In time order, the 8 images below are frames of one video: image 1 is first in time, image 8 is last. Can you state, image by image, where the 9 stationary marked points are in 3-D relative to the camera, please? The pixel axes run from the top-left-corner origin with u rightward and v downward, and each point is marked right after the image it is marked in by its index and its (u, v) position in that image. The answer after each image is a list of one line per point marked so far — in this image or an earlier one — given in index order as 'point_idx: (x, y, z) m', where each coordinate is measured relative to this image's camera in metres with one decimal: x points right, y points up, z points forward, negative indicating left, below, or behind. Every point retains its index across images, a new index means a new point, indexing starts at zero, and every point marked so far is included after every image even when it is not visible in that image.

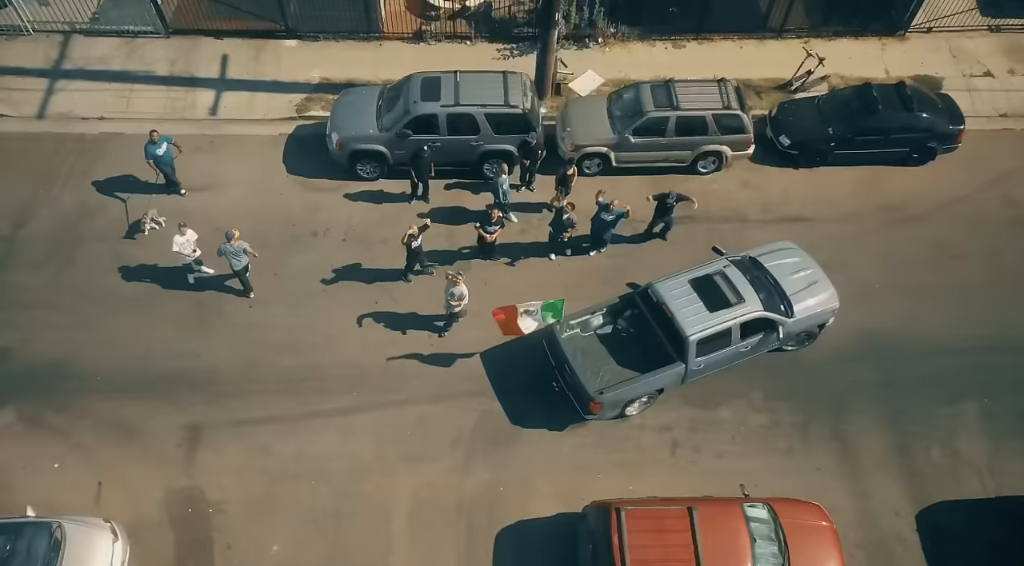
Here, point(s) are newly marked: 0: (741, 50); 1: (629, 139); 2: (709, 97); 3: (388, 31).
0: (+5.1, +5.3, +15.3) m
1: (+2.2, +2.7, +12.8) m
2: (+3.7, +3.5, +12.8) m
3: (-2.8, +5.6, +15.2) m
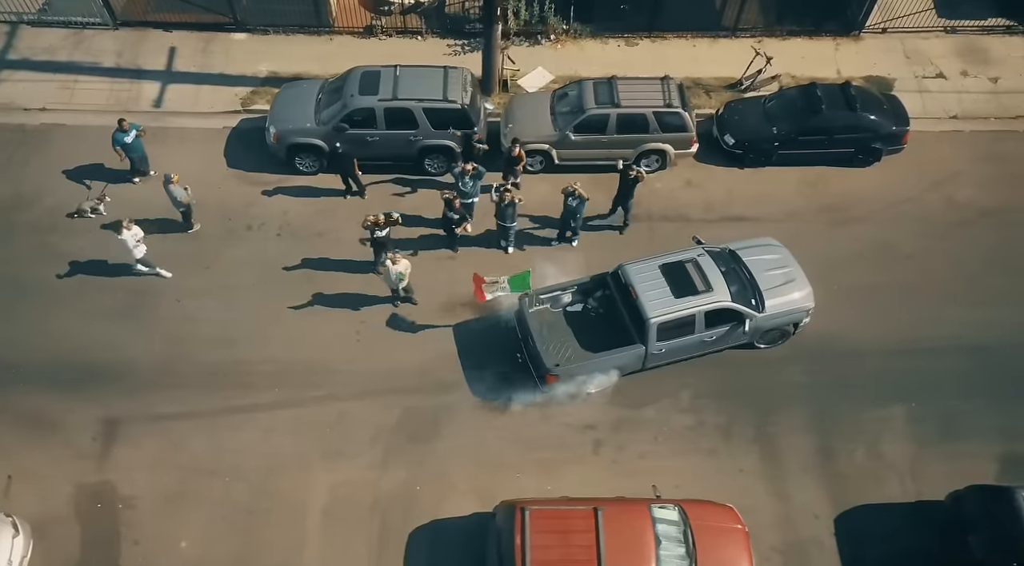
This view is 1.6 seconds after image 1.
0: (+4.1, +5.3, +15.2) m
1: (+1.1, +2.8, +12.7) m
2: (+2.6, +3.5, +12.7) m
3: (-3.9, +5.7, +15.1) m
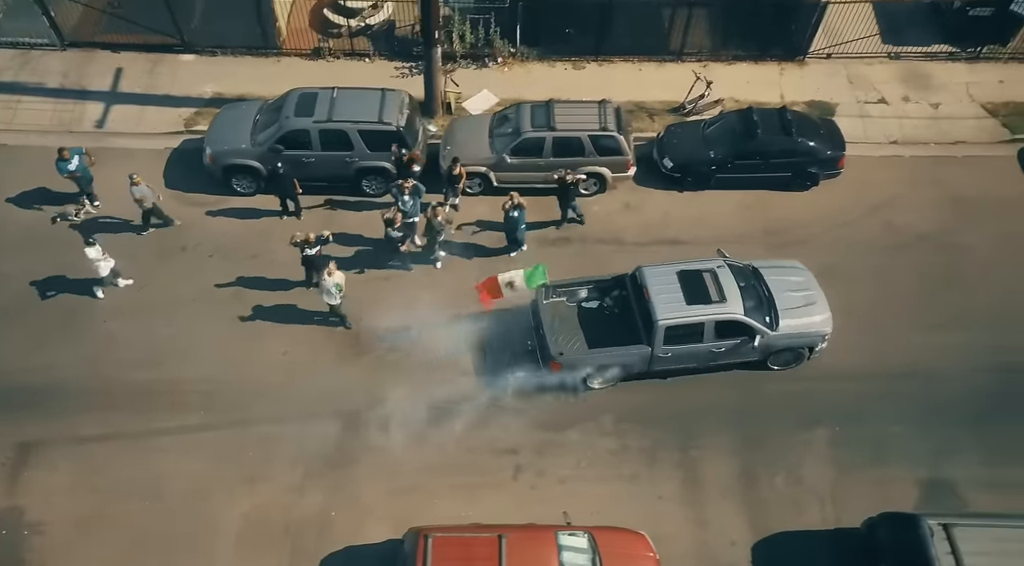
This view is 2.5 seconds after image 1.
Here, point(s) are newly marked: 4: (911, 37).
0: (+2.9, +4.8, +15.3) m
1: (-0.1, +2.3, +12.8) m
2: (+1.4, +3.1, +12.8) m
3: (-5.0, +5.3, +15.2) m
4: (+9.3, +5.8, +15.9) m
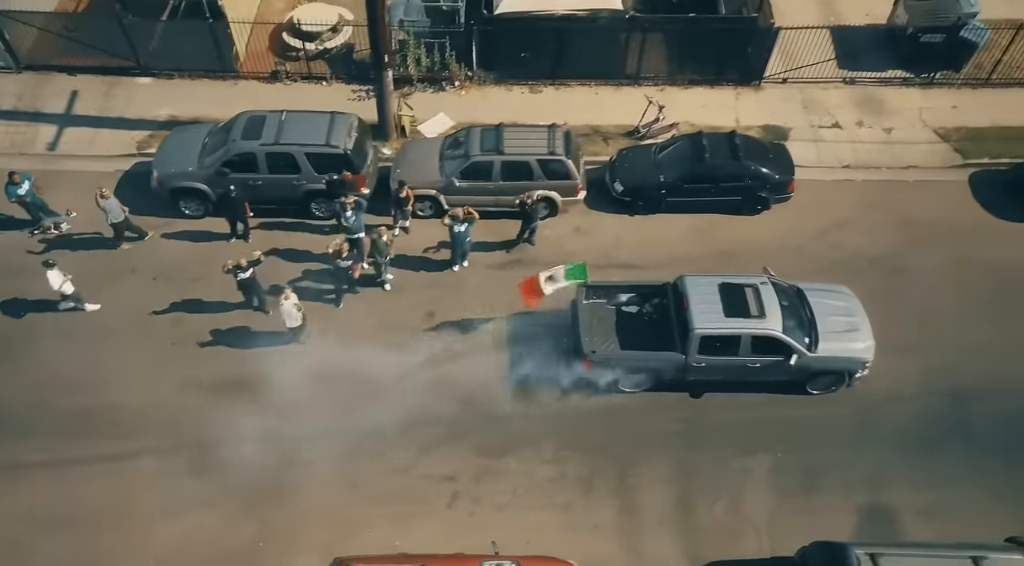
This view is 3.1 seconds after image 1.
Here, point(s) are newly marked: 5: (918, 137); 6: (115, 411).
0: (+1.9, +4.3, +15.4) m
1: (-1.1, +1.9, +12.7) m
2: (+0.5, +2.7, +12.8) m
3: (-6.0, +4.8, +15.2) m
4: (+8.4, +5.2, +16.1) m
5: (+8.8, +3.2, +14.7) m
6: (-6.2, -2.0, +10.6) m
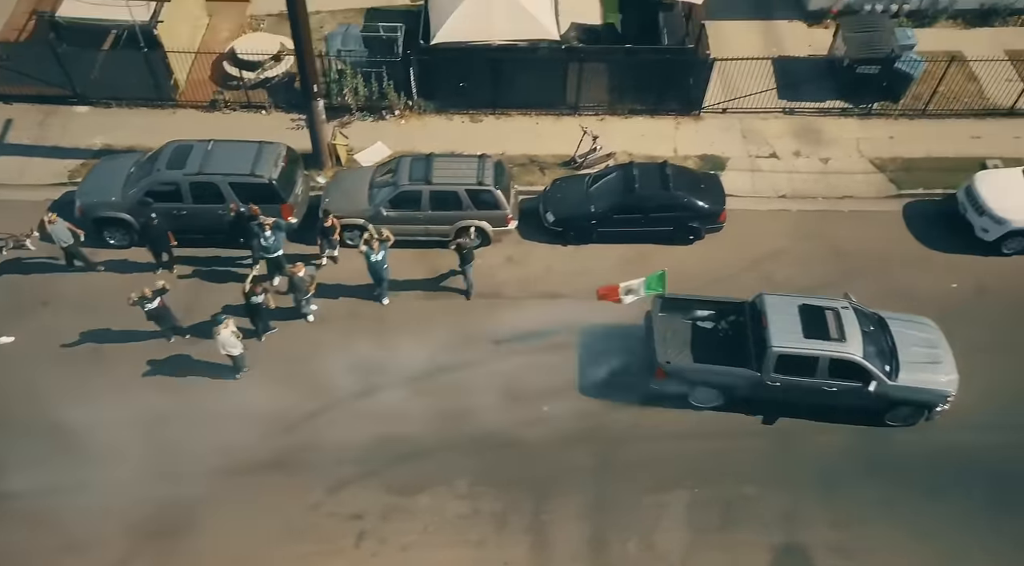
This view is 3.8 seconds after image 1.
0: (+0.5, +3.6, +15.4) m
1: (-2.4, +1.3, +12.7) m
2: (-0.9, +2.1, +12.8) m
3: (-7.4, +4.1, +15.2) m
4: (+7.0, +4.6, +16.2) m
5: (+7.4, +2.5, +14.7) m
6: (-7.5, -2.5, +10.4) m
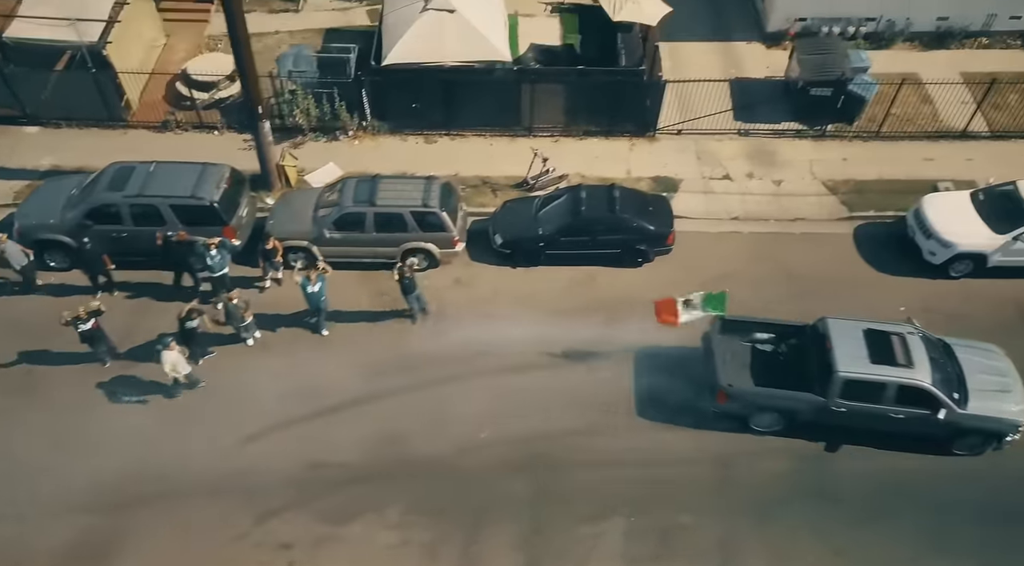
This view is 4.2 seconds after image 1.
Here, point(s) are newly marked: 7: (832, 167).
0: (-0.5, +3.1, +15.4) m
1: (-3.4, +0.9, +12.6) m
2: (-1.9, +1.7, +12.7) m
3: (-8.4, +3.6, +15.1) m
4: (+6.0, +4.1, +16.2) m
5: (+6.4, +2.0, +14.7) m
6: (-8.5, -2.9, +10.2) m
7: (+7.1, +2.6, +15.1) m
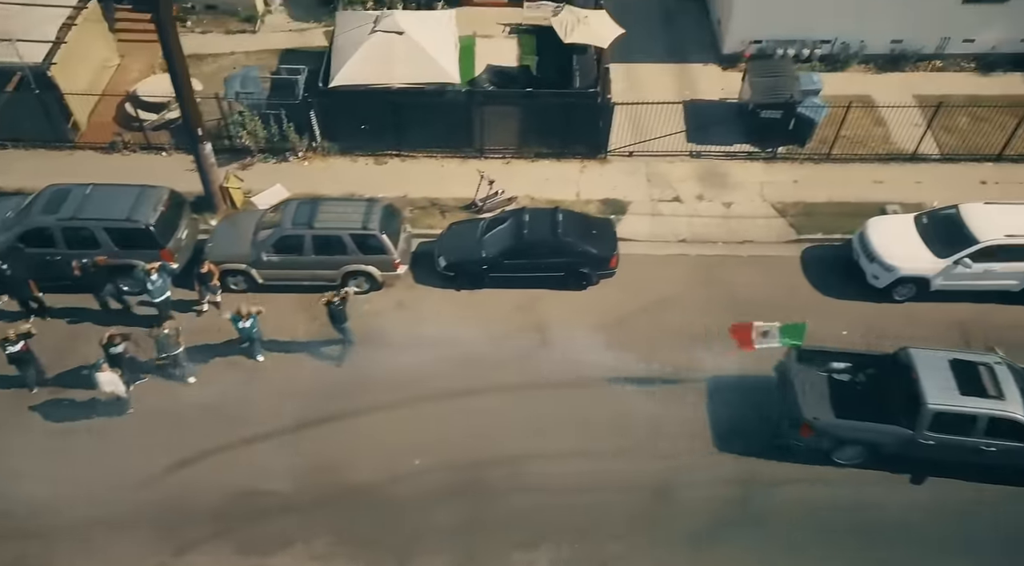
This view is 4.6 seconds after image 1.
0: (-1.6, +2.6, +15.4) m
1: (-4.5, +0.5, +12.5) m
2: (-3.0, +1.2, +12.6) m
3: (-9.5, +3.2, +15.0) m
4: (+4.9, +3.5, +16.2) m
5: (+5.3, +1.5, +14.7) m
6: (-9.6, -3.2, +9.9) m
7: (+6.0, +2.1, +15.1) m
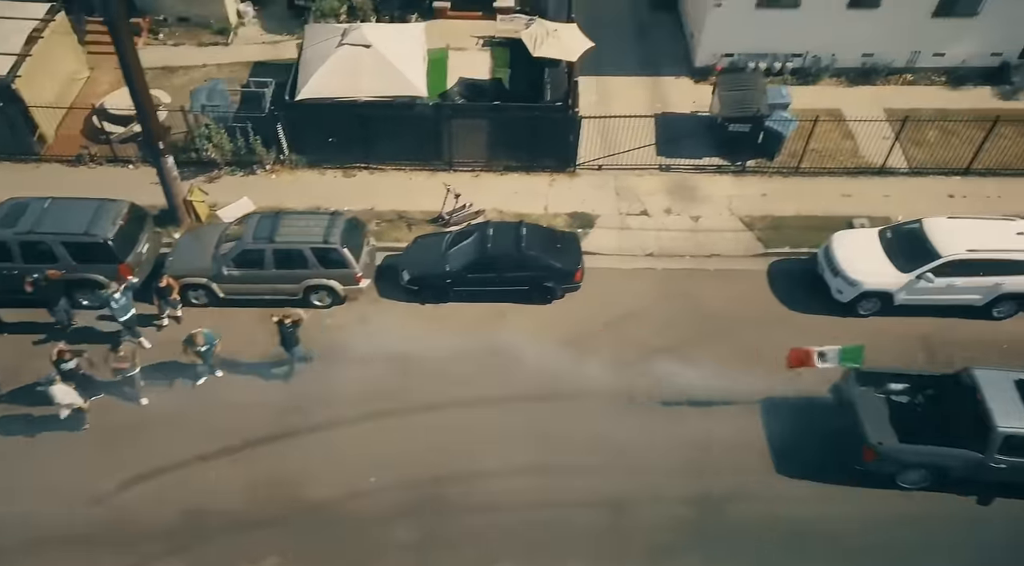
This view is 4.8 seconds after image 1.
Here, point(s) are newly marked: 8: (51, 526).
0: (-2.3, +2.3, +15.3) m
1: (-5.2, +0.2, +12.4) m
2: (-3.7, +1.0, +12.5) m
3: (-10.2, +2.9, +15.0) m
4: (+4.1, +3.2, +16.2) m
5: (+4.6, +1.3, +14.7) m
6: (-10.3, -3.5, +9.8) m
7: (+5.3, +1.8, +15.1) m
8: (-6.9, -3.6, +10.1) m
